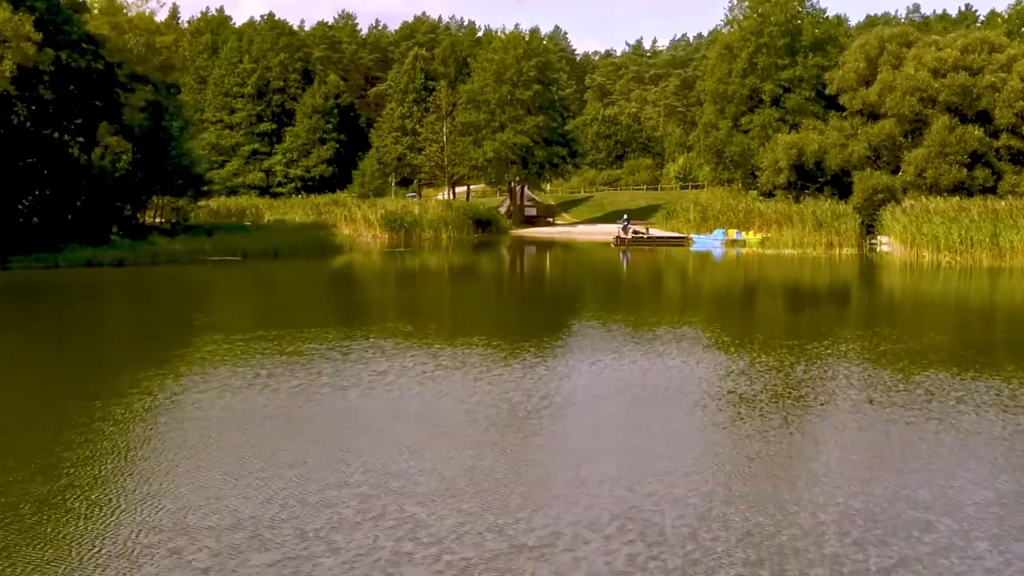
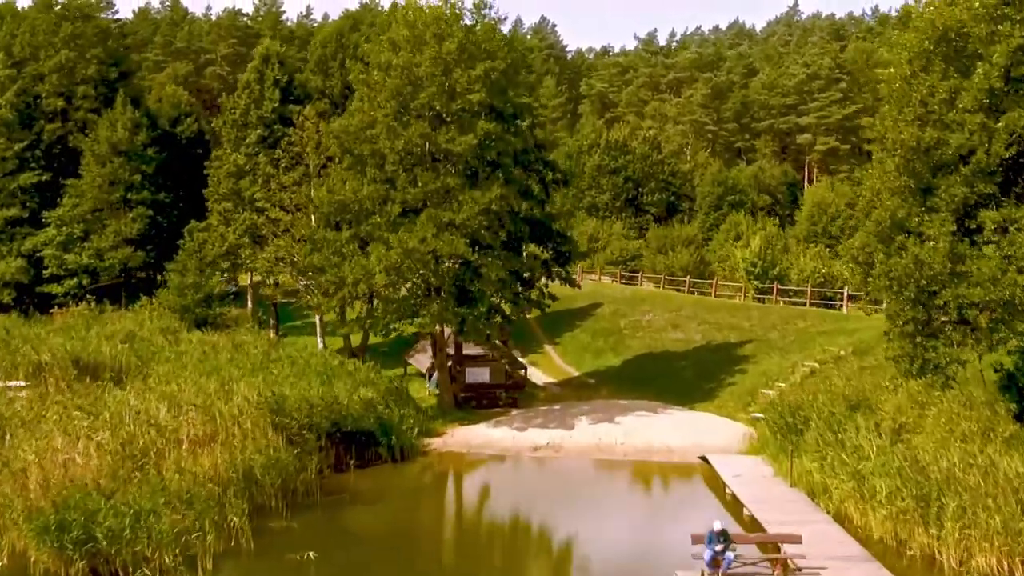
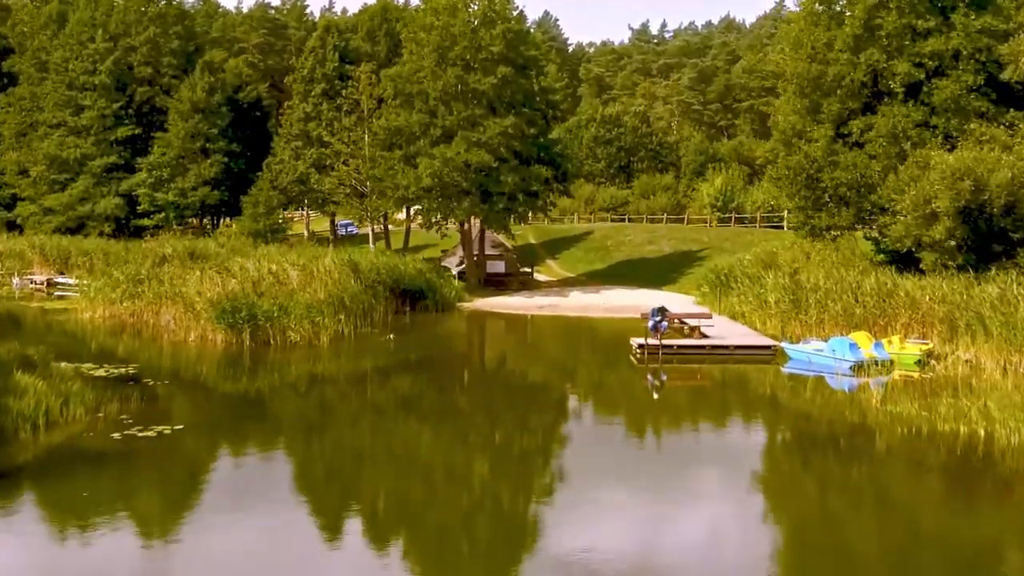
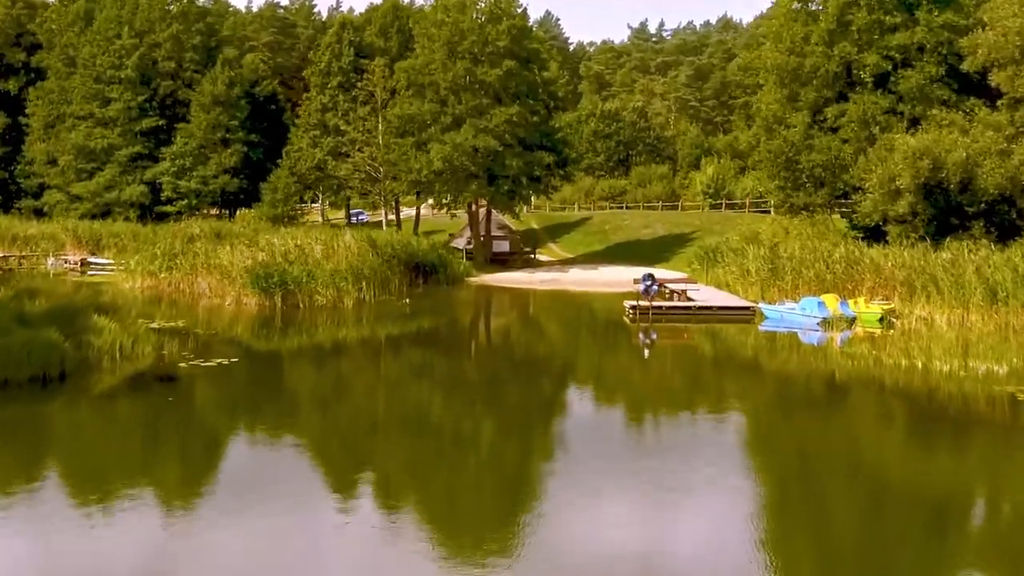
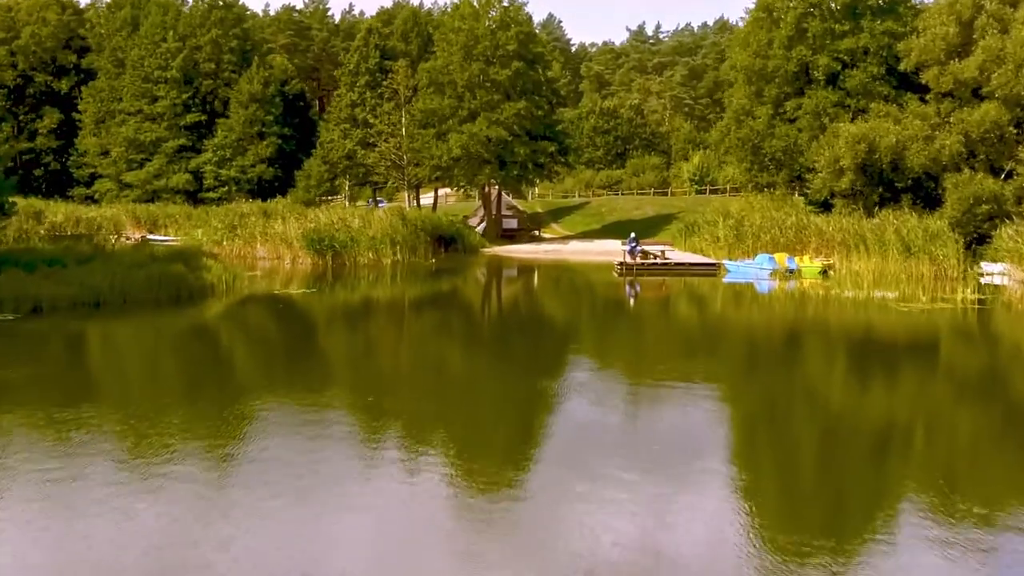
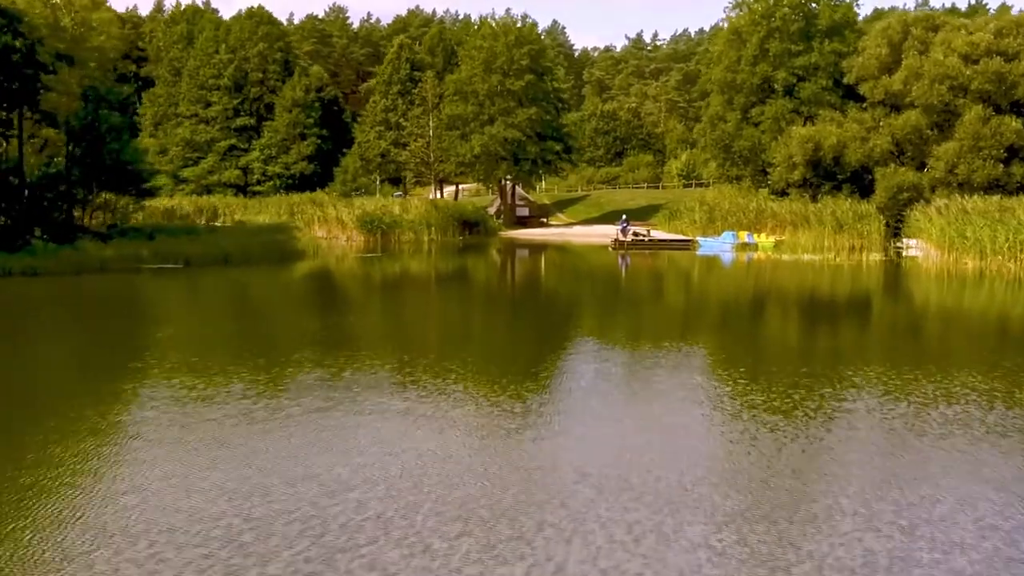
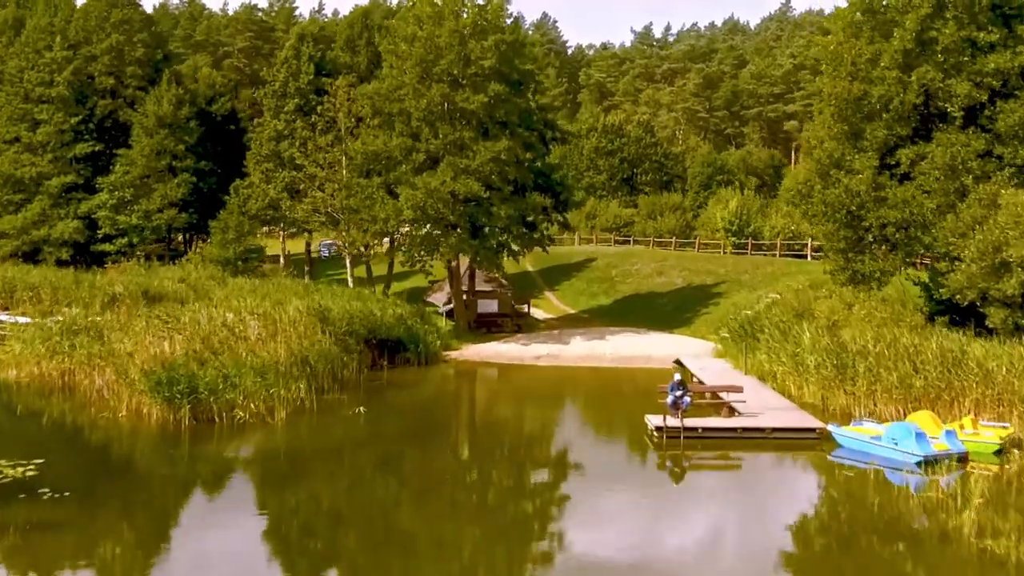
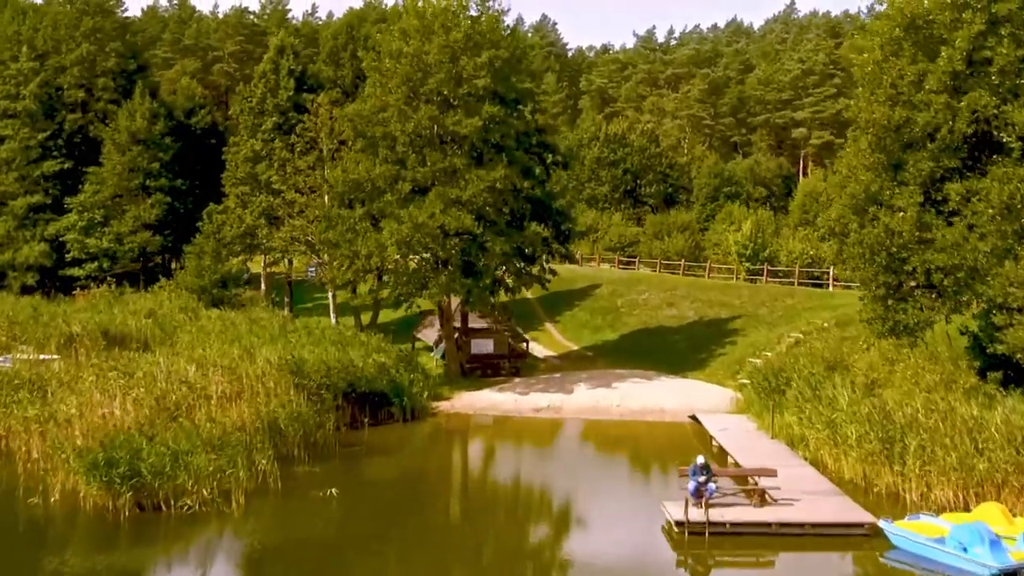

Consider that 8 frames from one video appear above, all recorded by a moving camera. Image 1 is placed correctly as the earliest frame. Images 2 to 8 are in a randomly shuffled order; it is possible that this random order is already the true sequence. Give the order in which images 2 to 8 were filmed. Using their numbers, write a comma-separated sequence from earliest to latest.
6, 5, 4, 3, 7, 8, 2
